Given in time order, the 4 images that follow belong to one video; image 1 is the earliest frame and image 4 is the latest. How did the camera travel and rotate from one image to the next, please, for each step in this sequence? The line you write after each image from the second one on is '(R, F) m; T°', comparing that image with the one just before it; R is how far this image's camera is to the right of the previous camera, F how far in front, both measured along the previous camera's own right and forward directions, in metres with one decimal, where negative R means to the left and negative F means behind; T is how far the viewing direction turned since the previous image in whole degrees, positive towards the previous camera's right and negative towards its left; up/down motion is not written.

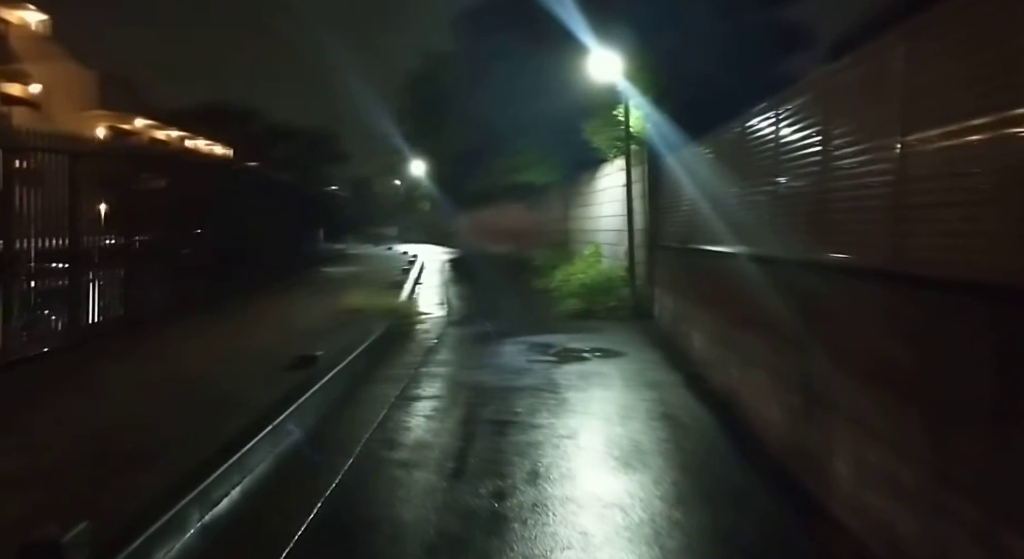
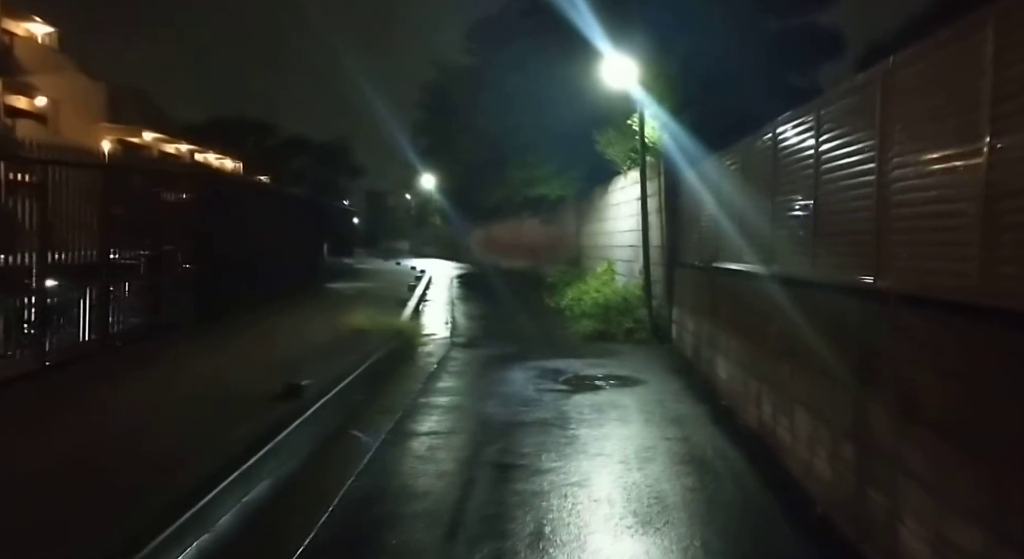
(0.0, +0.7) m; -1°
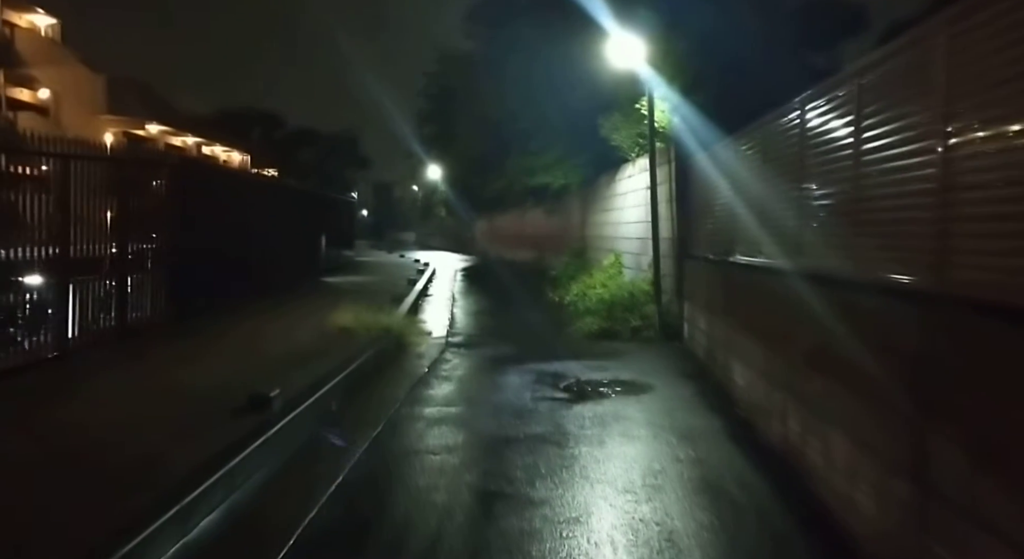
(+0.2, +0.7) m; -1°
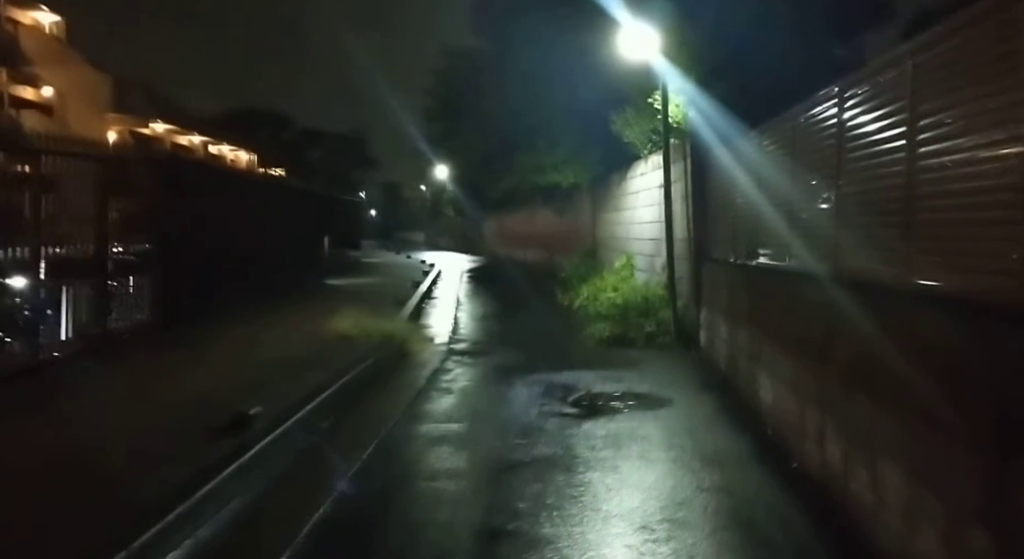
(0.0, +0.5) m; -1°
